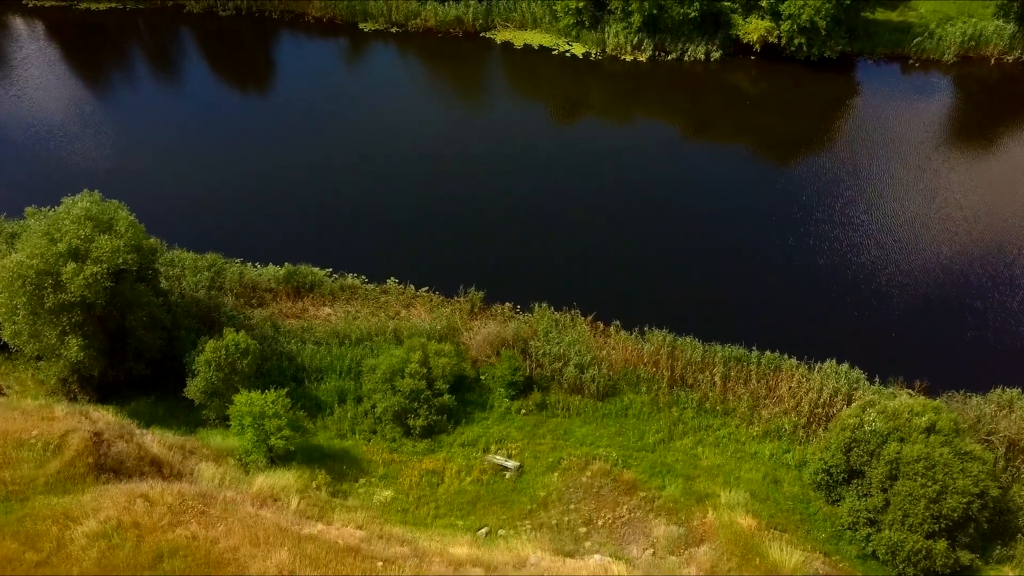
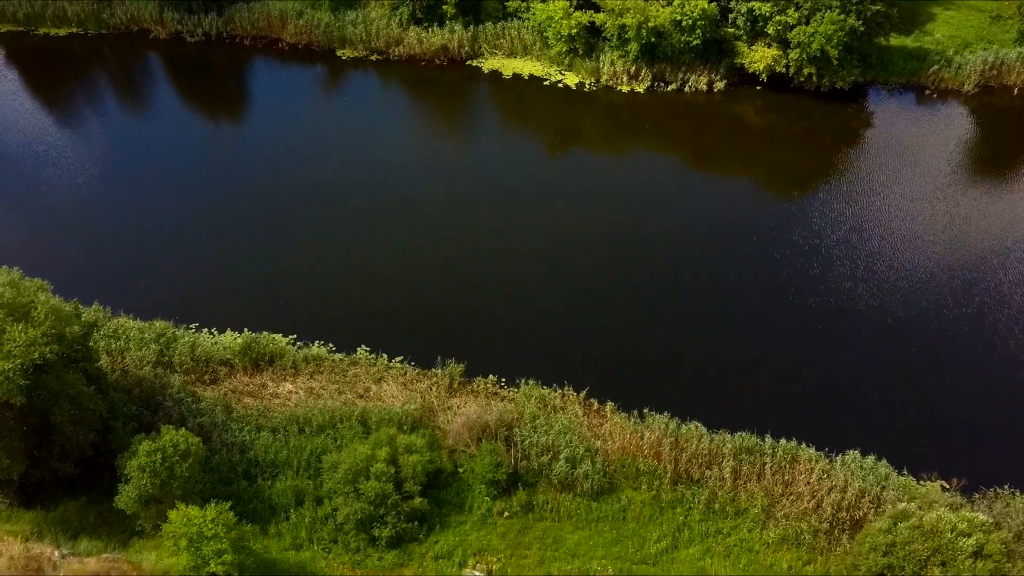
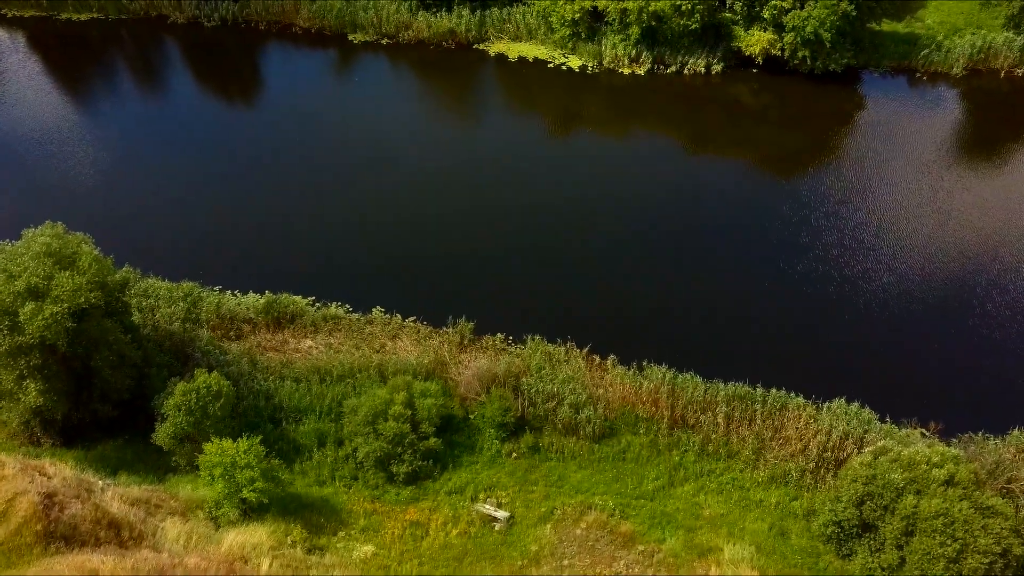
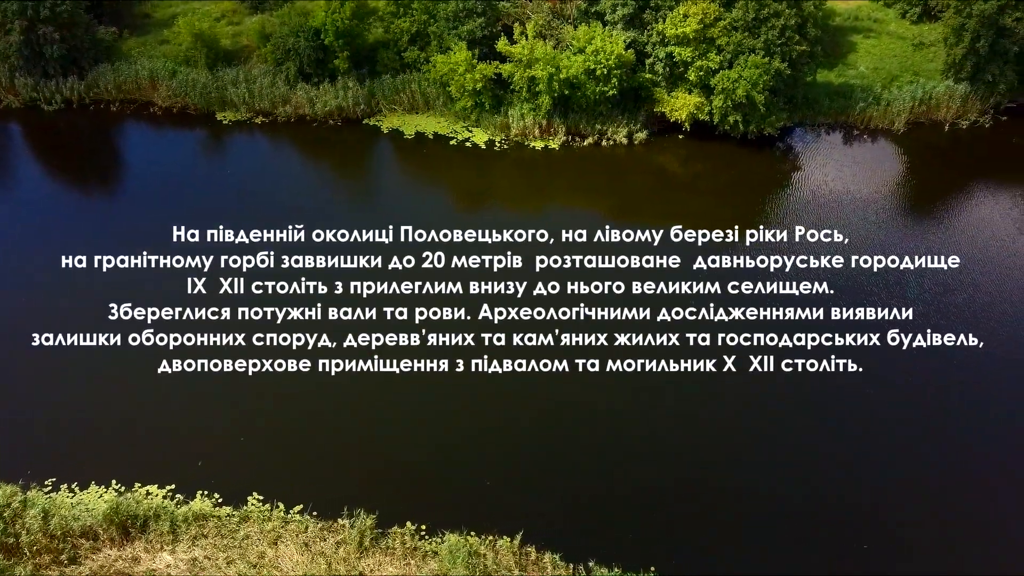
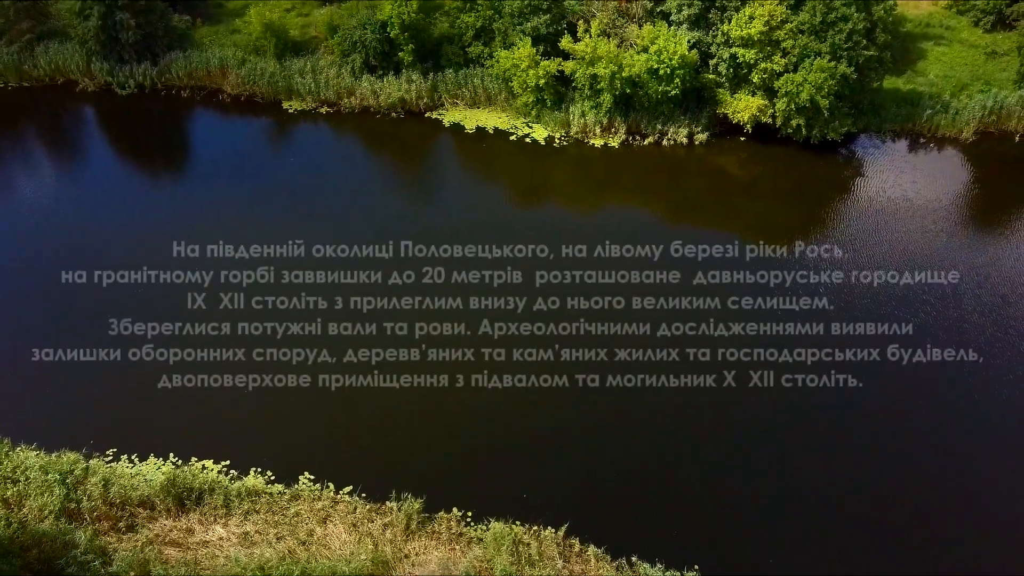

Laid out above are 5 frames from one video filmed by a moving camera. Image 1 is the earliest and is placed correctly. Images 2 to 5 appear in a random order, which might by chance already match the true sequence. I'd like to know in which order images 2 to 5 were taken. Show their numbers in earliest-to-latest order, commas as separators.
3, 2, 5, 4
